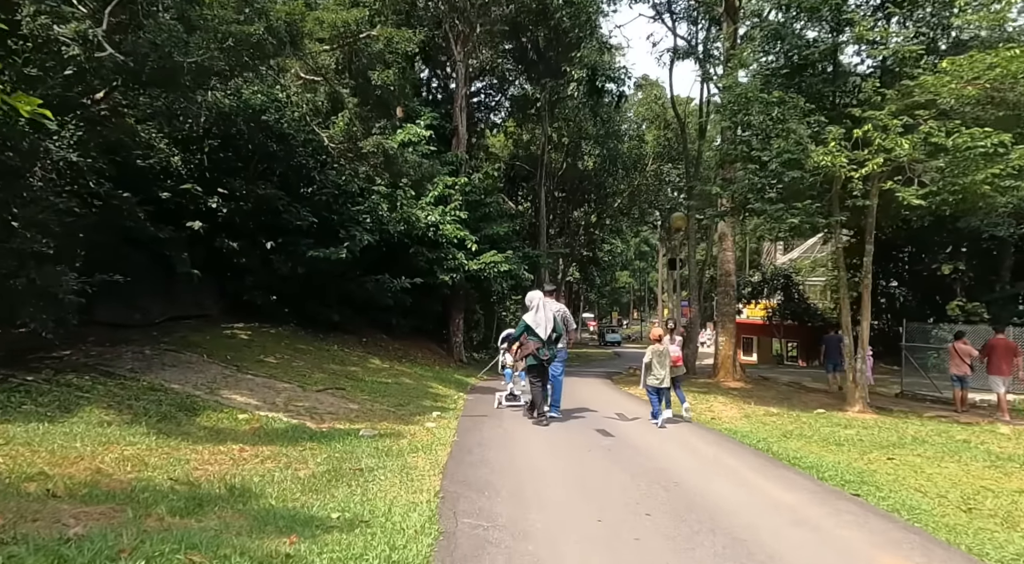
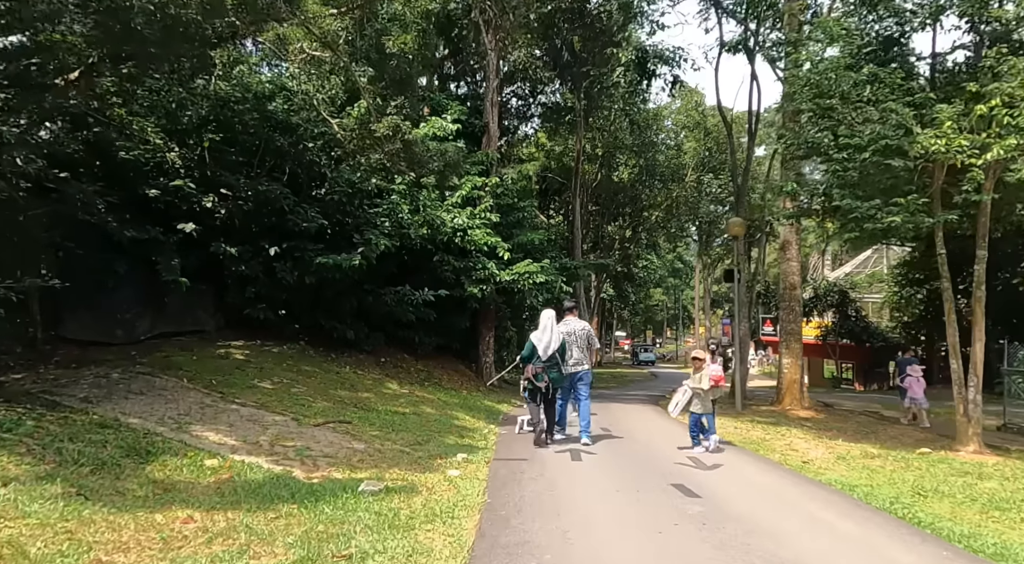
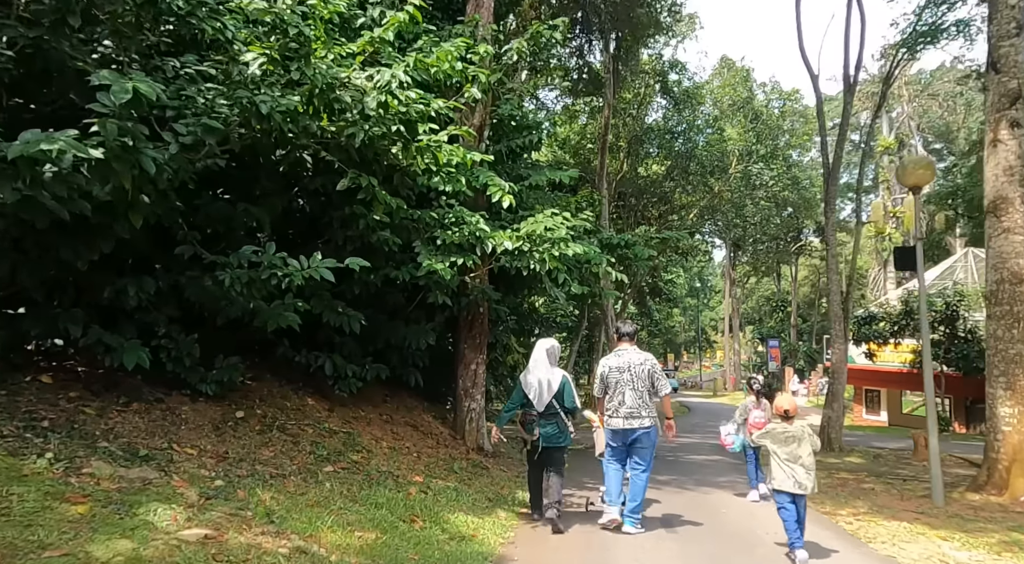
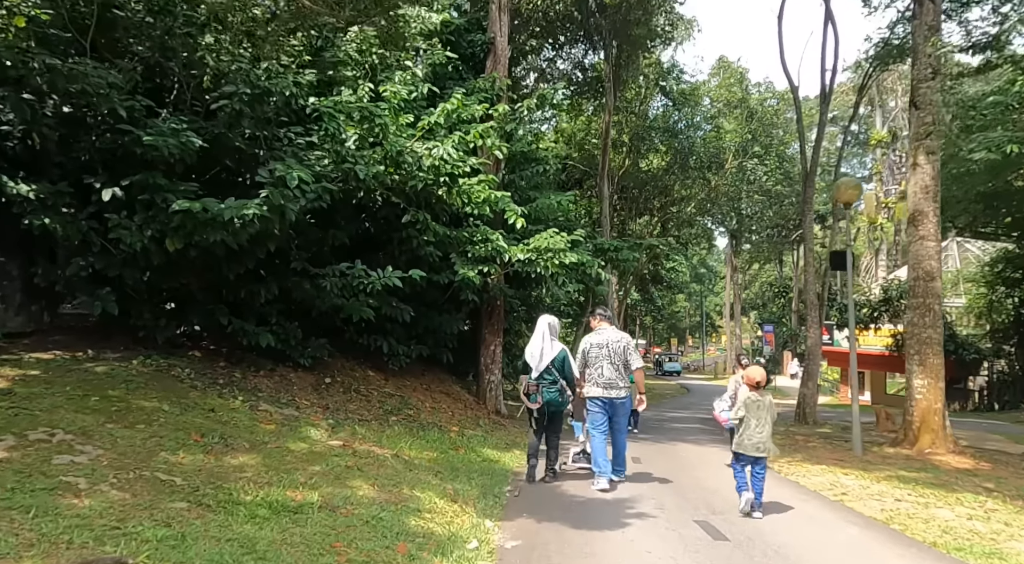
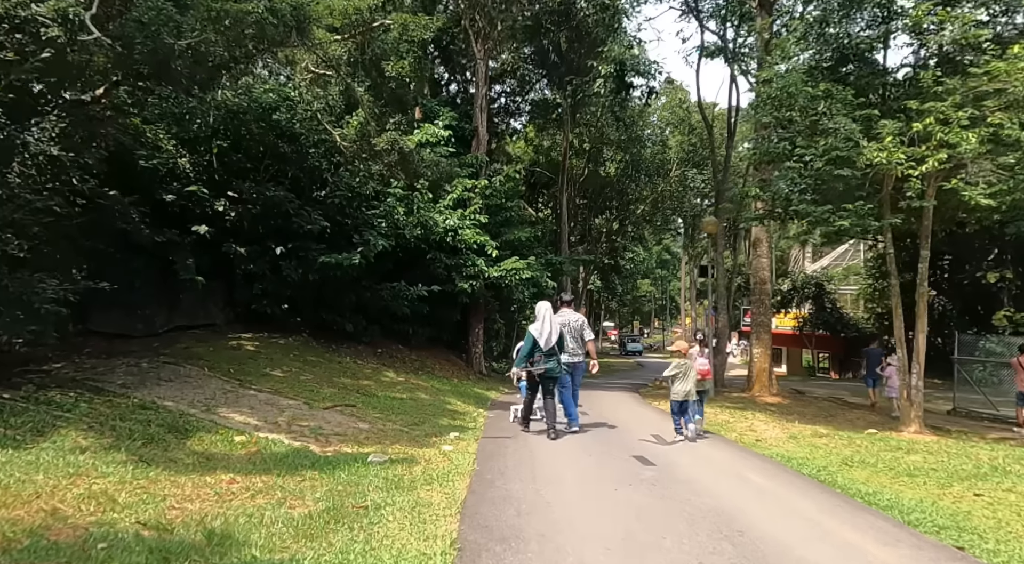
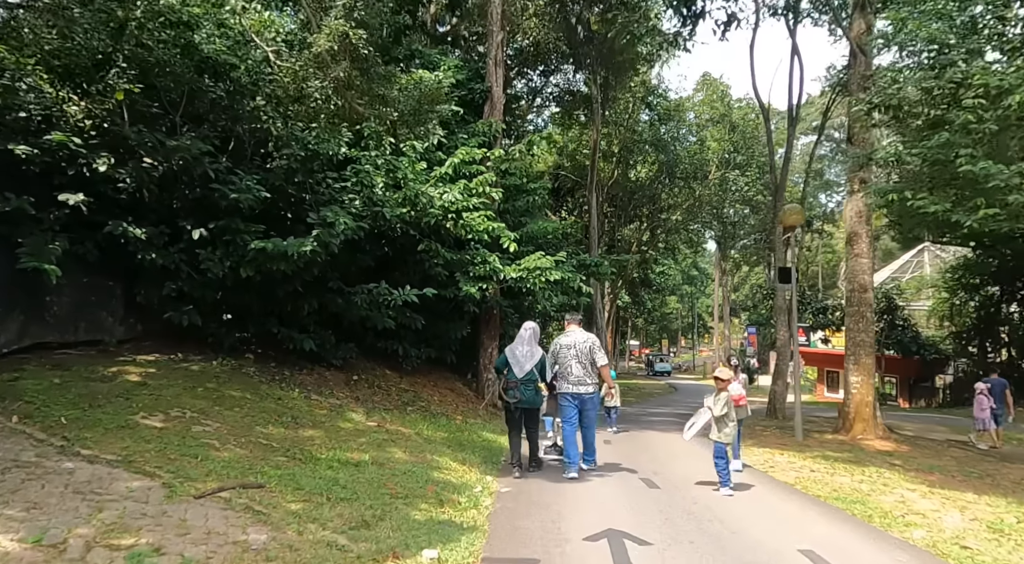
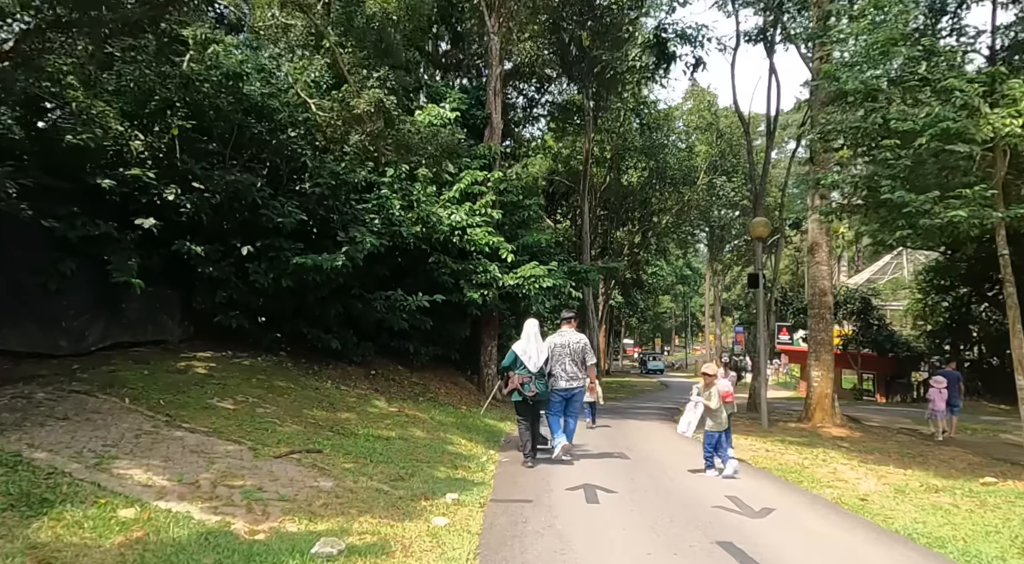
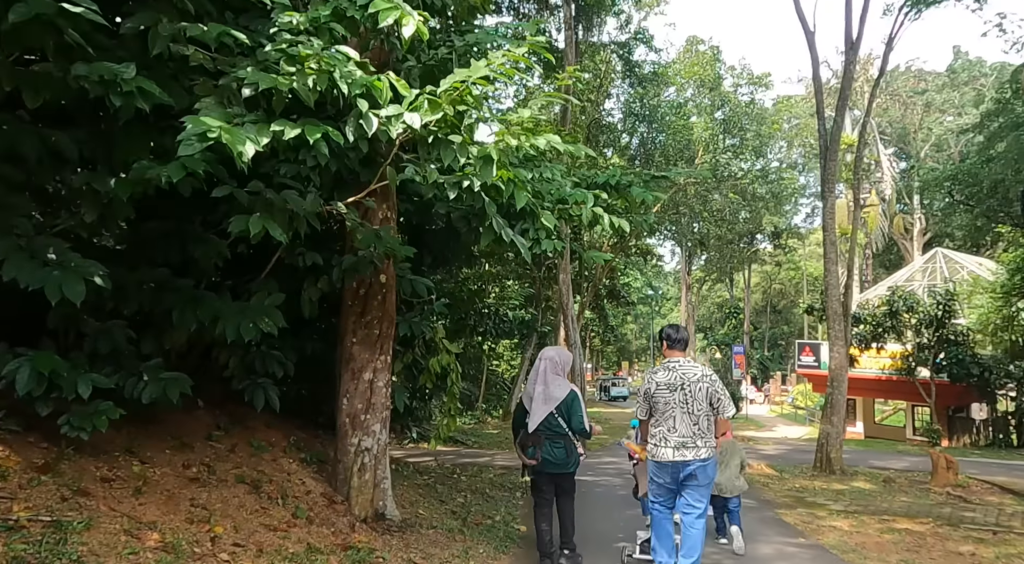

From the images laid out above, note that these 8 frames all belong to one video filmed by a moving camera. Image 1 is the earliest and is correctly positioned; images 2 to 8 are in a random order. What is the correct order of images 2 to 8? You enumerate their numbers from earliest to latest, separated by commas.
5, 2, 7, 6, 4, 3, 8
